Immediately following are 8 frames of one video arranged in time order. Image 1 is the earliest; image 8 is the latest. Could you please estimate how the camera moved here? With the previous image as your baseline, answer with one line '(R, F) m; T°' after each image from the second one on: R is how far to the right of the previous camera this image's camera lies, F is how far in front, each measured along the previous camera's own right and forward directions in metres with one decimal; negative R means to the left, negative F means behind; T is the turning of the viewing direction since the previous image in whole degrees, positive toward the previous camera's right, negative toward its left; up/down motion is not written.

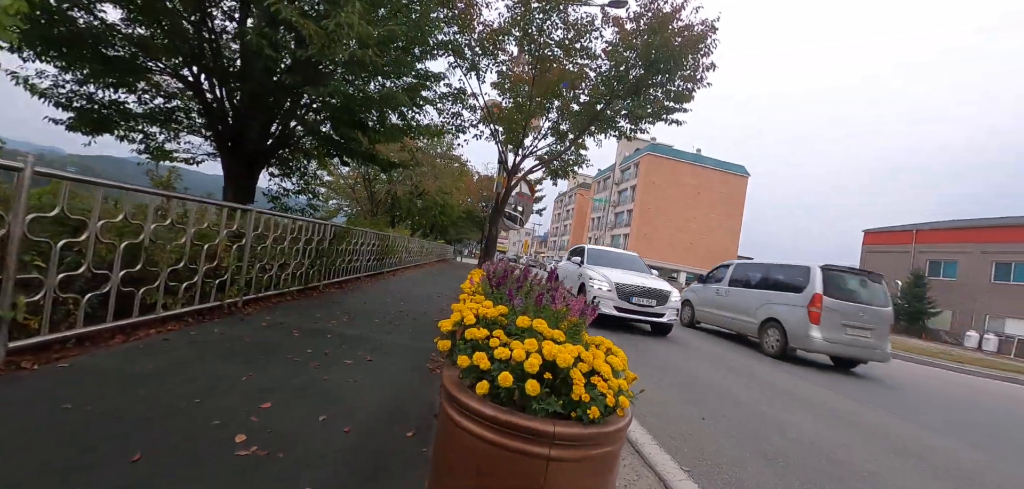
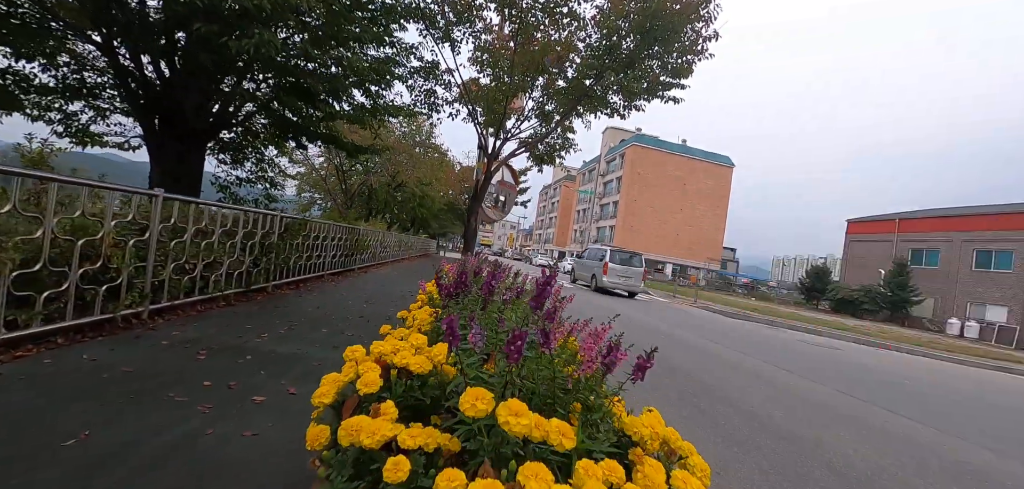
(+0.1, +0.9) m; +2°
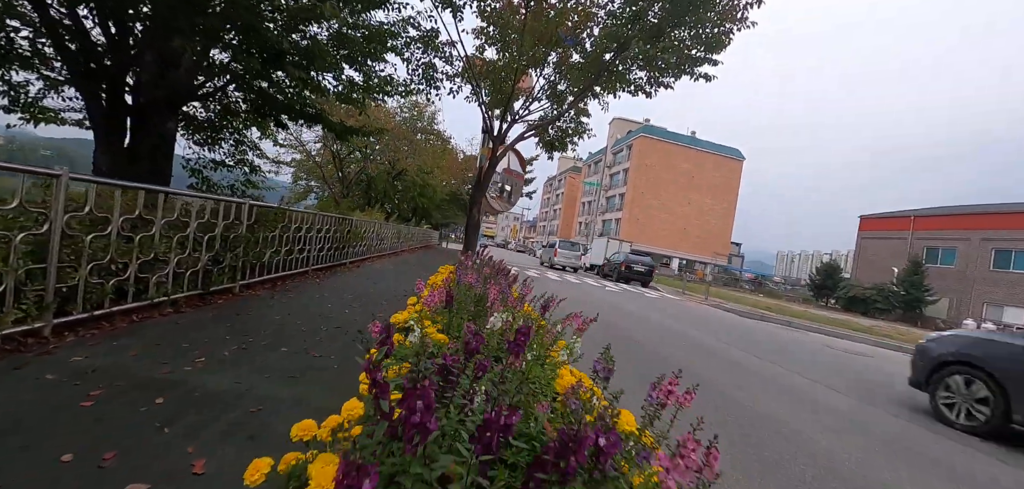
(-0.1, +0.9) m; 0°
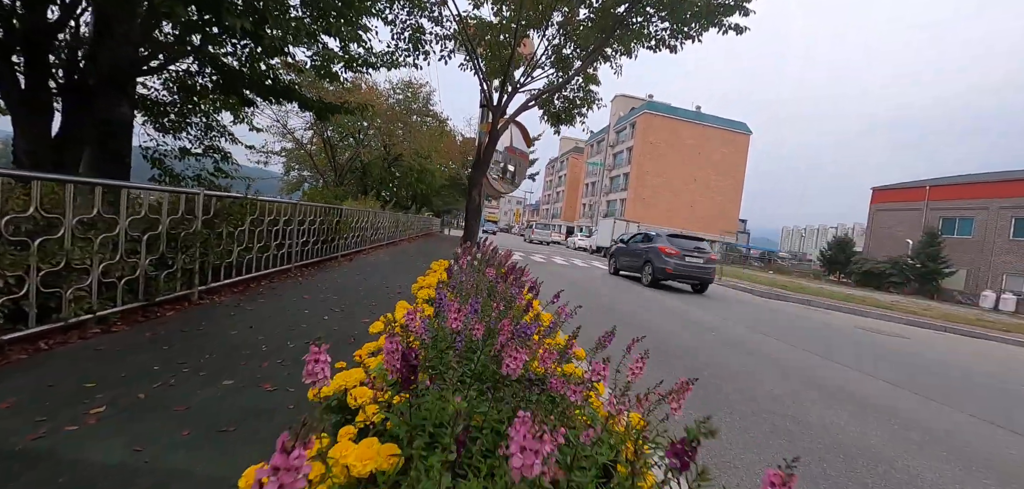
(0.0, +0.8) m; -1°
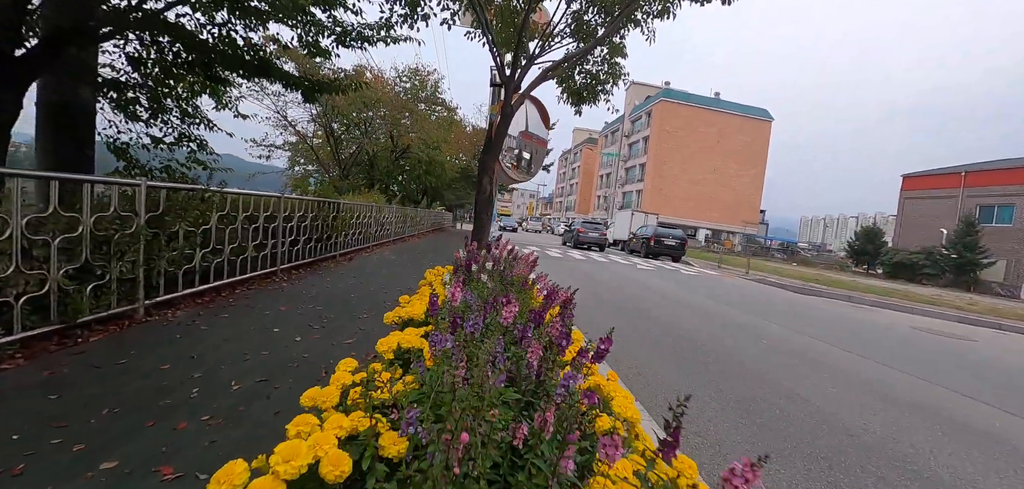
(-0.1, +0.9) m; -2°
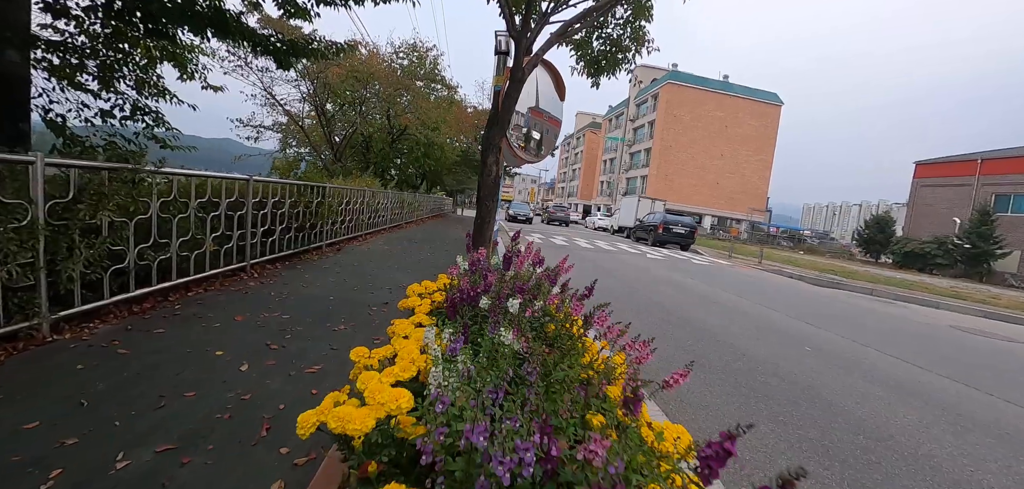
(-0.1, +0.8) m; 0°
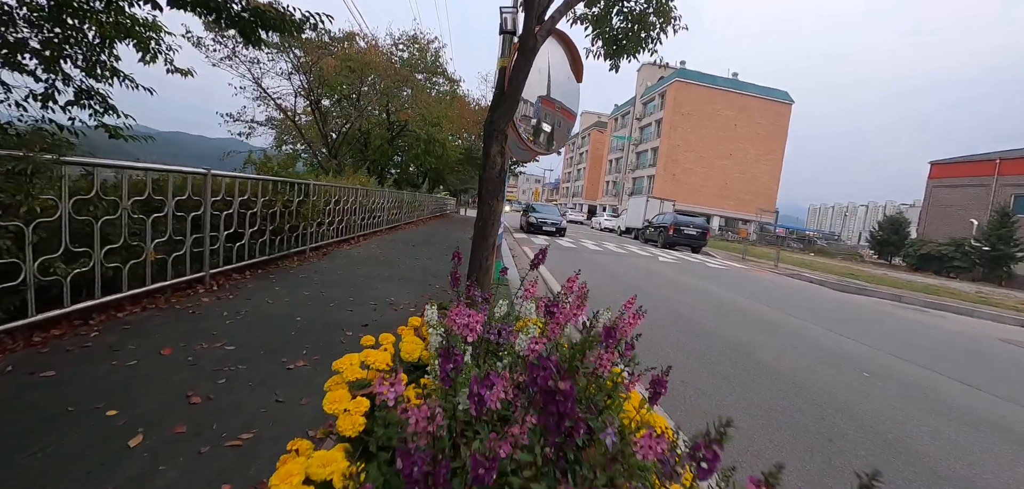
(0.0, +0.8) m; -1°
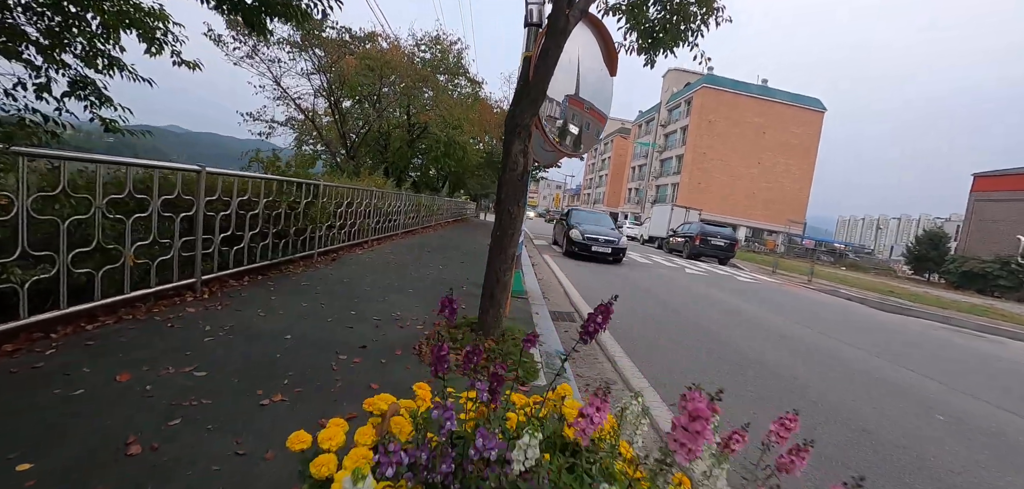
(0.0, +0.5) m; -3°
